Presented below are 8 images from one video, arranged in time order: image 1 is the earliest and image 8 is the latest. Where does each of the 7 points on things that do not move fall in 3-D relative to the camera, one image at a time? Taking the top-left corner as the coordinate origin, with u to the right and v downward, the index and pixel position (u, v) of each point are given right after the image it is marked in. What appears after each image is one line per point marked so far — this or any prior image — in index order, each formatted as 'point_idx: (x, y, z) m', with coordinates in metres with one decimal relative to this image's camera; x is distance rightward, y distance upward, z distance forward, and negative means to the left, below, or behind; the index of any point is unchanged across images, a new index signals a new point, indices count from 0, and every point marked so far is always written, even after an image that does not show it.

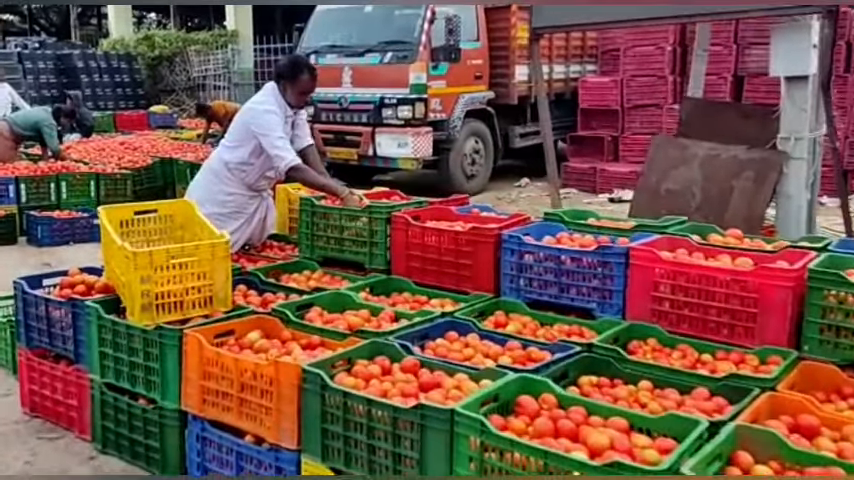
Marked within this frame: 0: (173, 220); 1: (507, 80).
0: (-1.7, +0.1, +4.3) m
1: (+1.6, +3.2, +12.8) m
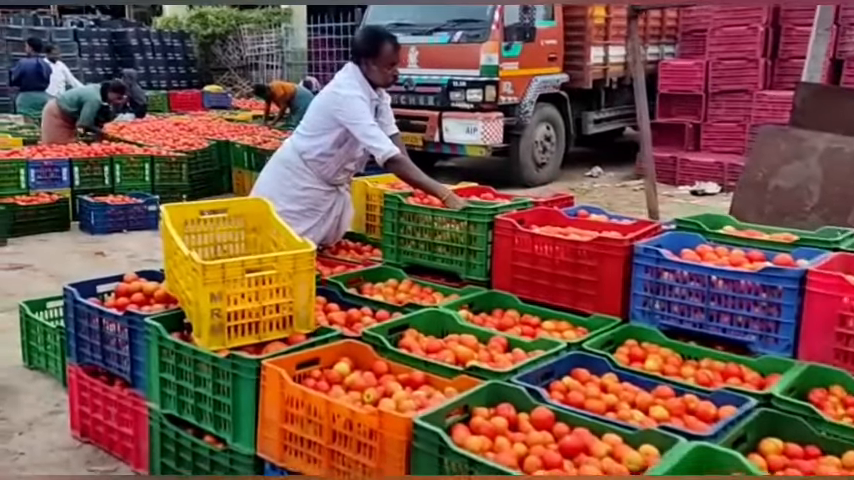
0: (-1.0, +0.1, +3.7) m
1: (+2.8, +3.3, +11.9) m
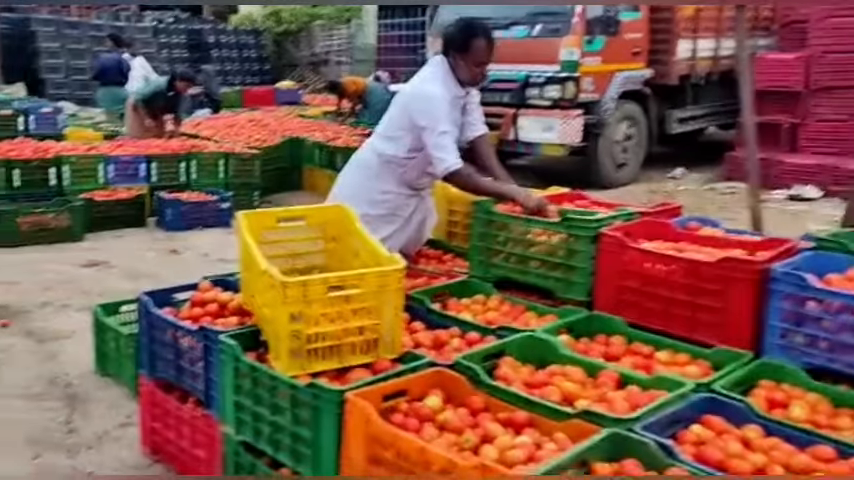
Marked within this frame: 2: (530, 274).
0: (-0.5, +0.1, +3.4) m
1: (+4.2, +3.2, +11.2) m
2: (+0.6, -0.2, +3.7) m
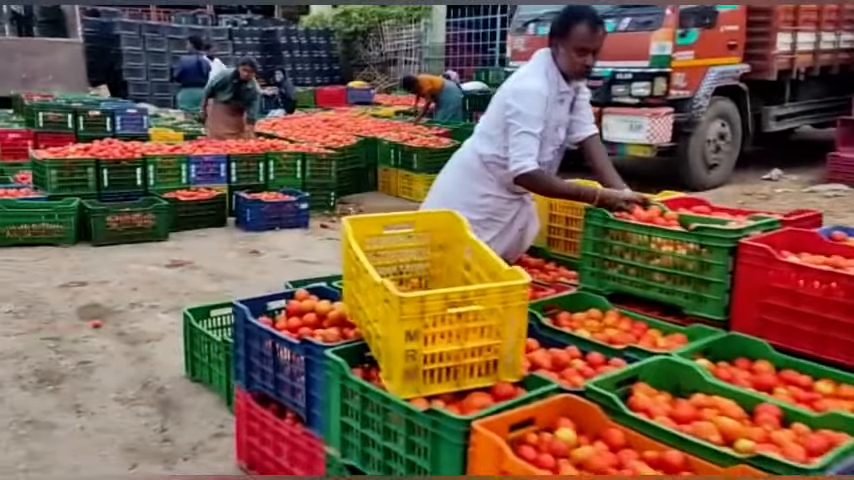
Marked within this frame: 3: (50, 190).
0: (0.0, 0.0, +3.2) m
1: (+5.5, +3.1, +10.5) m
2: (+1.2, -0.3, +3.4) m
3: (-4.7, +0.6, +8.1) m
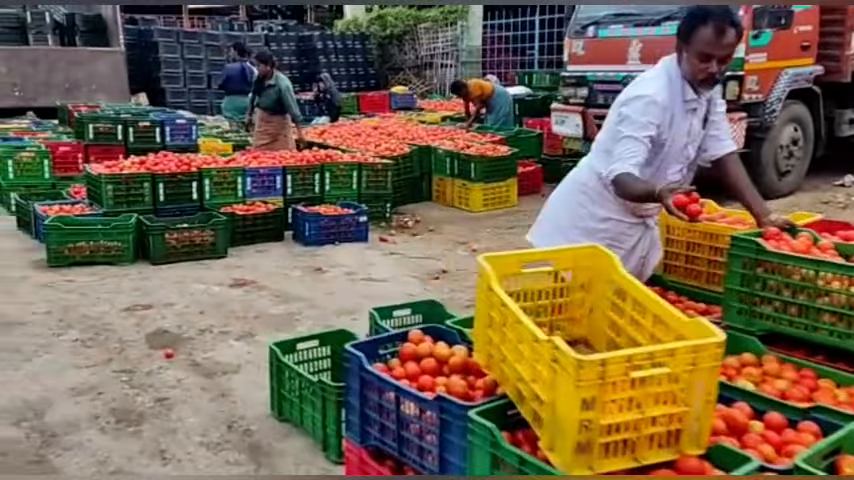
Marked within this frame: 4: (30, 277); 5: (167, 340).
0: (+0.6, -0.2, +2.8) m
1: (+6.3, +2.9, +9.9) m
2: (+1.8, -0.4, +3.0) m
3: (-3.9, +0.4, +7.9) m
4: (-4.2, -0.4, +6.8) m
5: (-2.1, -0.8, +5.3) m
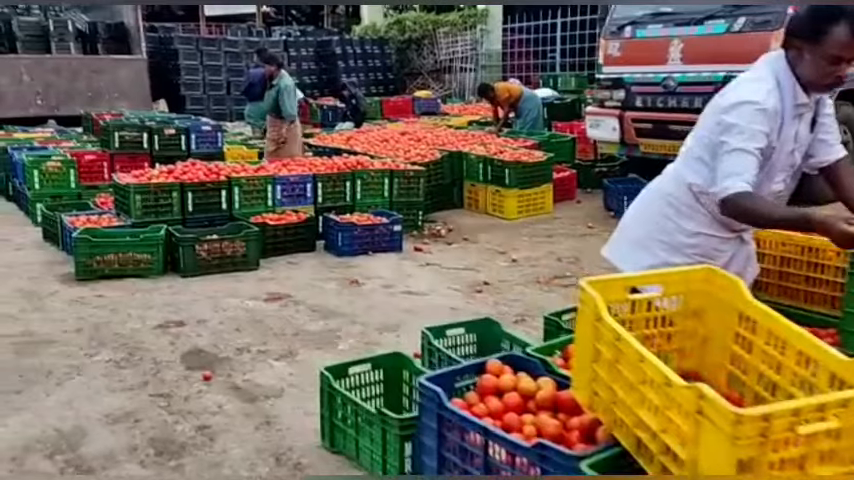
0: (+1.0, -0.2, +2.4) m
1: (+6.8, +2.8, +9.4) m
2: (+2.1, -0.5, +2.6) m
3: (-3.5, +0.3, +7.7) m
4: (-3.7, -0.5, +6.6) m
5: (-1.7, -0.9, +5.0) m
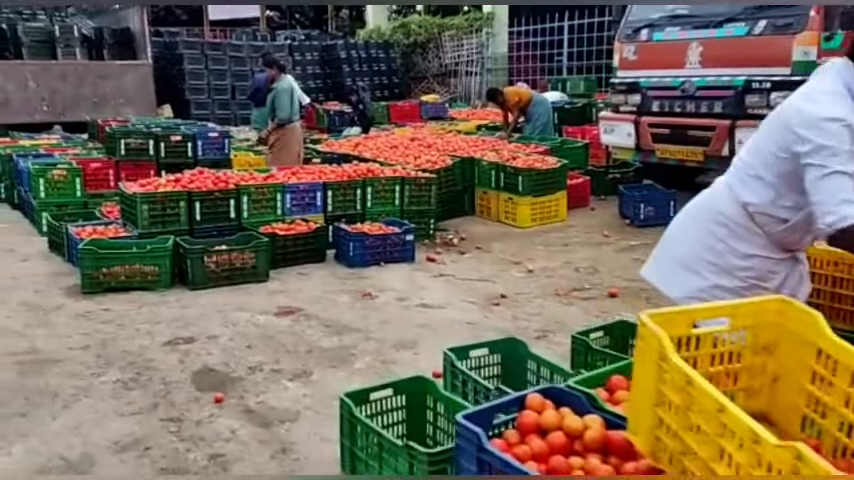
0: (+1.1, -0.3, +2.2) m
1: (+7.0, +2.7, +9.2) m
2: (+2.3, -0.6, +2.4) m
3: (-3.3, +0.2, +7.5) m
4: (-3.6, -0.6, +6.4) m
5: (-1.6, -1.0, +4.8) m
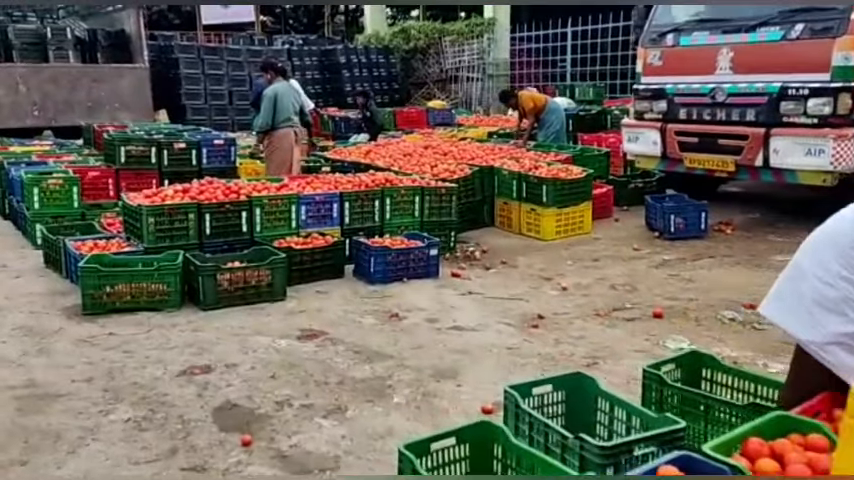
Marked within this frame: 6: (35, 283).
0: (+1.5, -0.4, +1.7) m
1: (+7.3, +2.5, +8.8) m
2: (+2.7, -0.7, +1.9) m
3: (-3.0, 0.0, +6.9) m
4: (-3.3, -0.8, +5.8) m
5: (-1.2, -1.2, +4.3) m
6: (-4.3, -0.5, +7.1) m
